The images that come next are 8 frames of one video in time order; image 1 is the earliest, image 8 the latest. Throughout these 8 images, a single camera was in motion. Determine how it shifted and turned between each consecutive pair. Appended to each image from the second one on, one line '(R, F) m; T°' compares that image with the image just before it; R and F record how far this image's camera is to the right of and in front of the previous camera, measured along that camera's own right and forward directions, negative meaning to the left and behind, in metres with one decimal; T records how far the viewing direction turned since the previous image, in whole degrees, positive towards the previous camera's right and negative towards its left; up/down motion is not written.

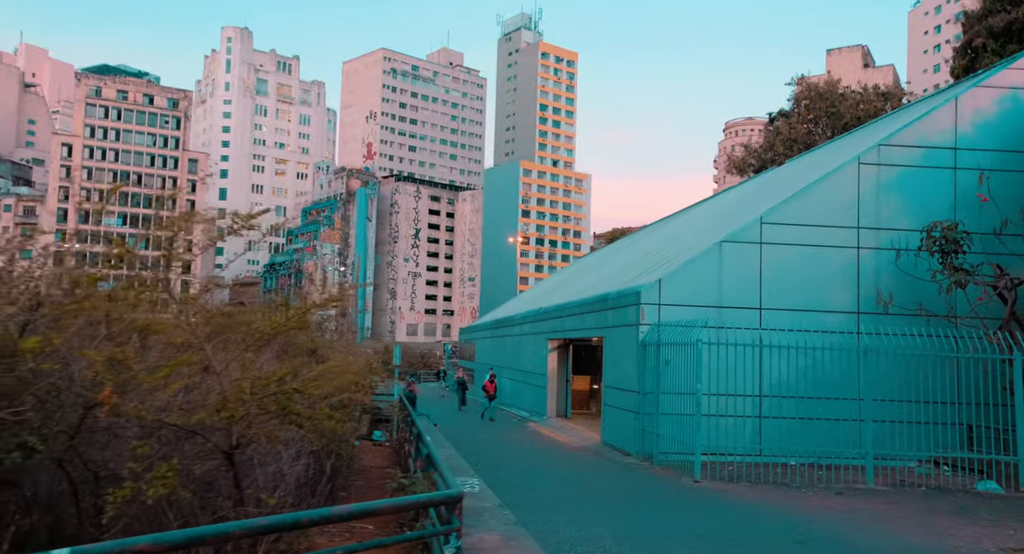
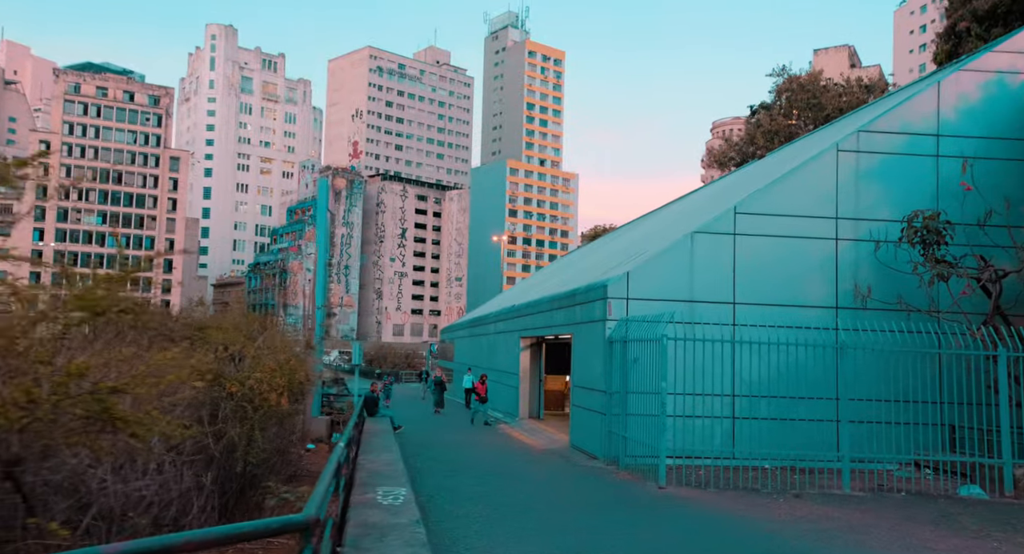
(+0.6, +0.8) m; +1°
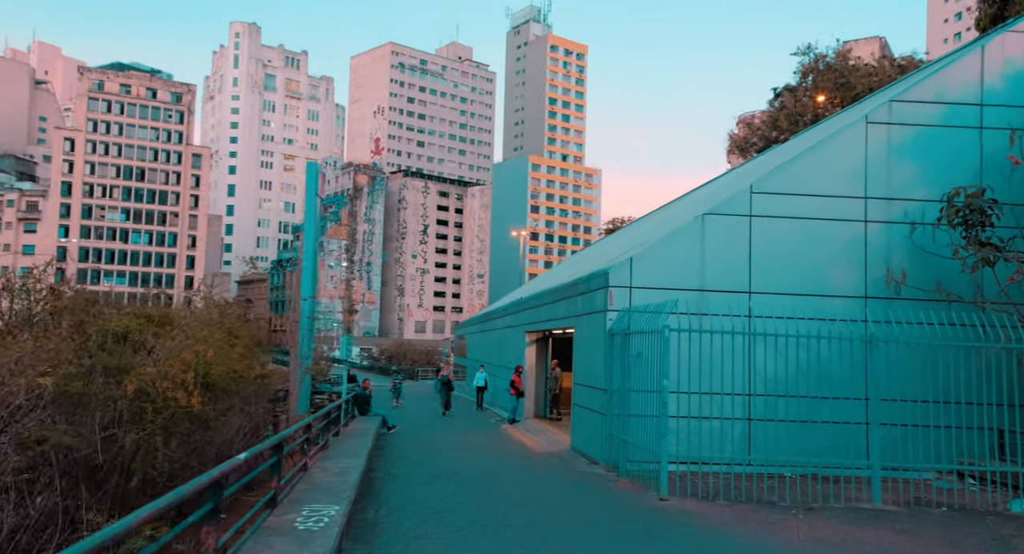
(+0.6, +1.3) m; -2°
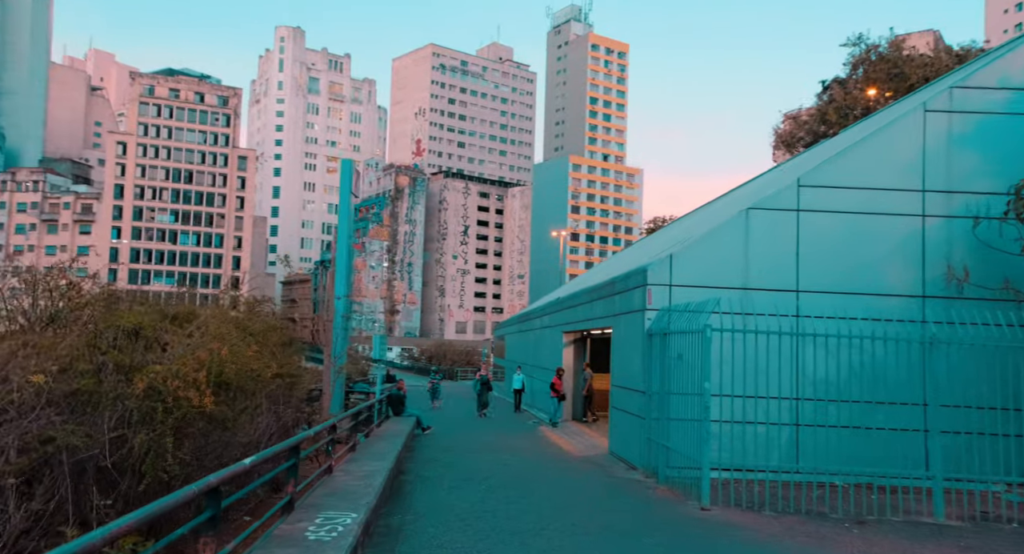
(+0.1, +0.4) m; -3°
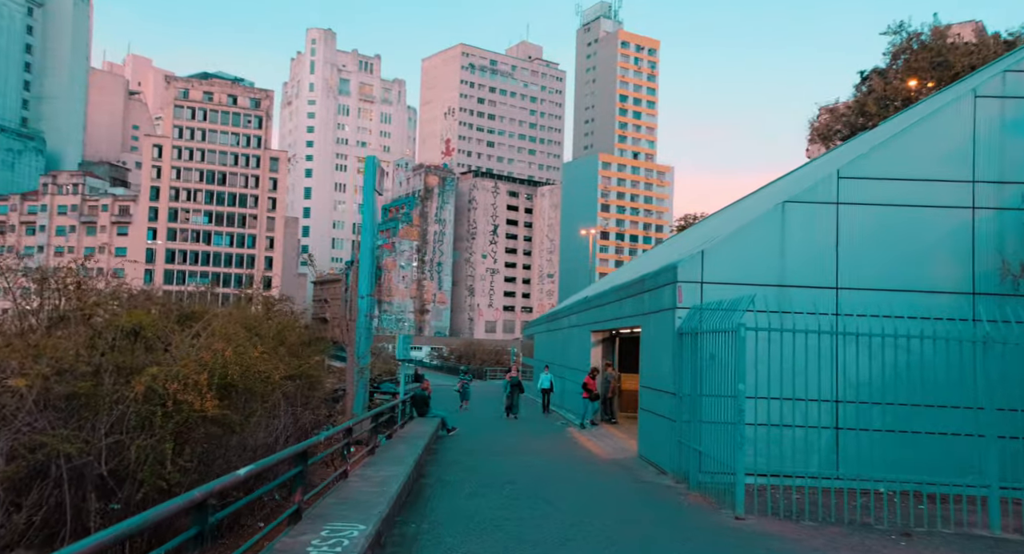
(+0.1, +0.4) m; -2°
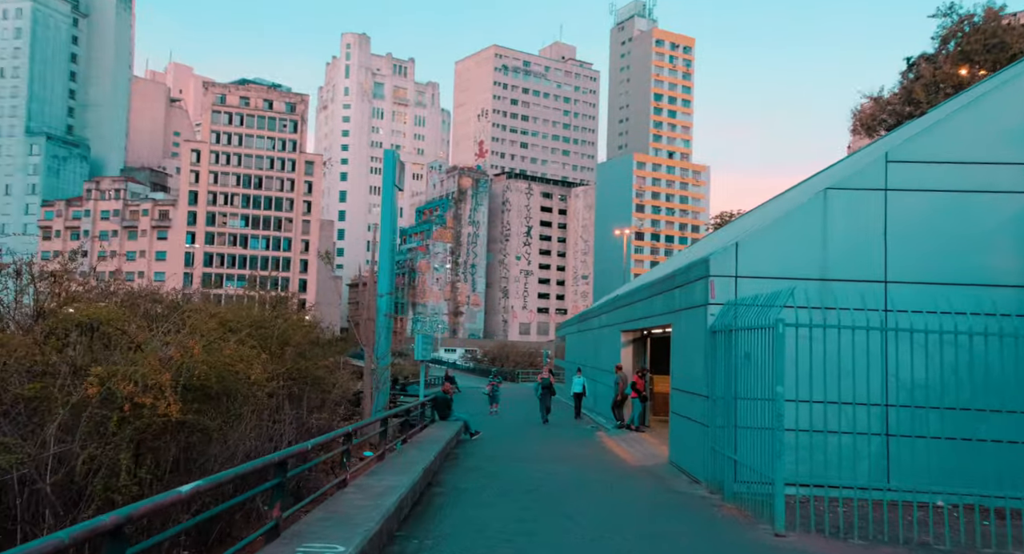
(+0.2, +0.7) m; -3°
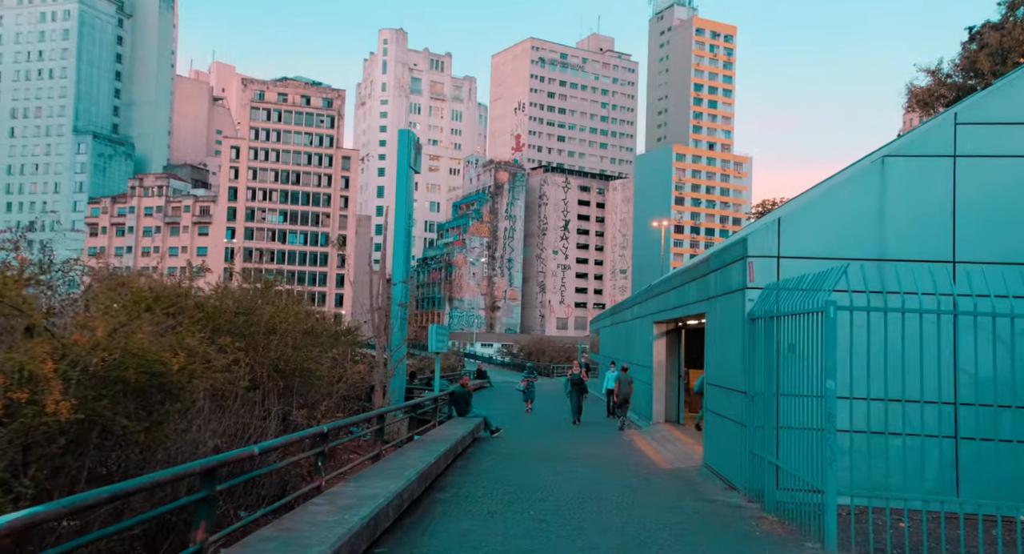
(+0.3, +1.1) m; -3°
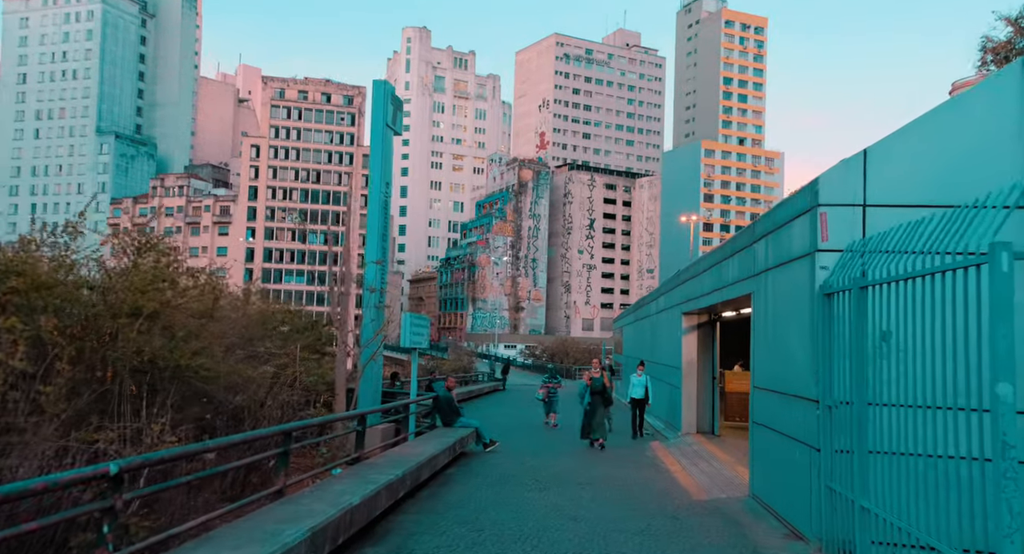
(+0.5, +2.7) m; -2°
